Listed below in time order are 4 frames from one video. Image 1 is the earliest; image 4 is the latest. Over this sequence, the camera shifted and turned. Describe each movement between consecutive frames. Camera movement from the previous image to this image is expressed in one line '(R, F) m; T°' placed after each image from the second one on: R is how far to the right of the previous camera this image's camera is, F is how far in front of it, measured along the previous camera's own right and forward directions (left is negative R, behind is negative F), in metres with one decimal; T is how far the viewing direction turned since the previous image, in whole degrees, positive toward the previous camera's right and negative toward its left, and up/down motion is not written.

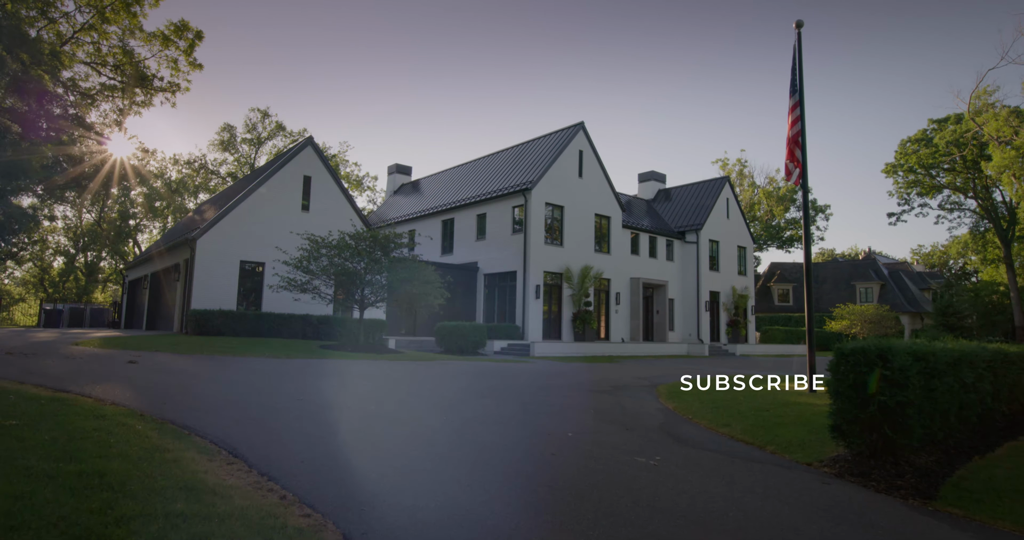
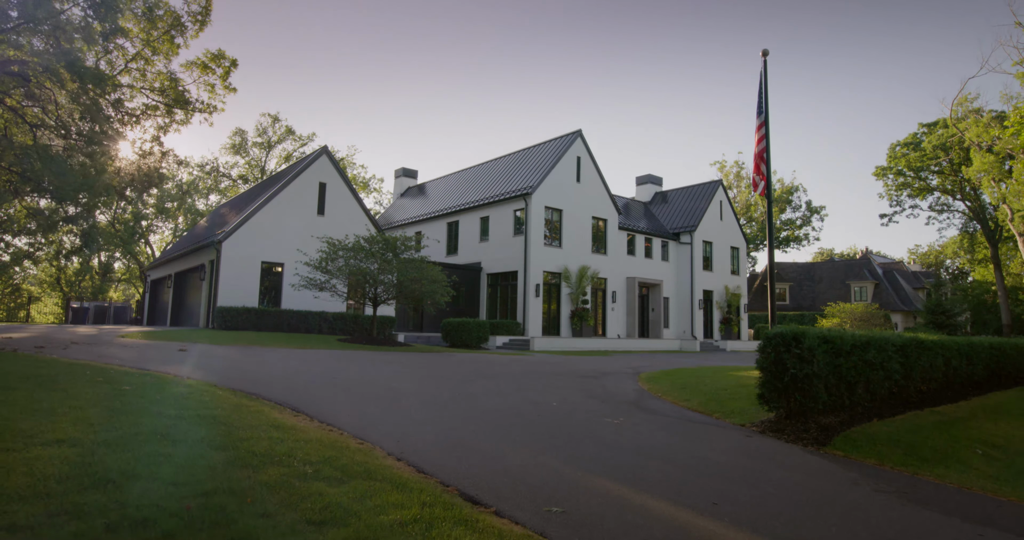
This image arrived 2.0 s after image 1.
(+0.1, -1.6) m; 0°
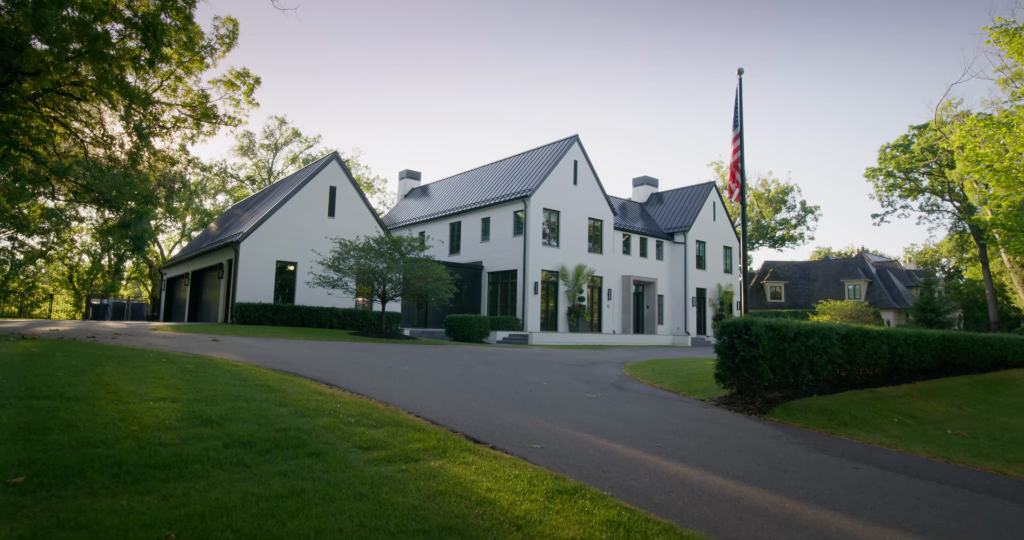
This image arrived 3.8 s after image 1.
(+0.1, -1.4) m; 0°
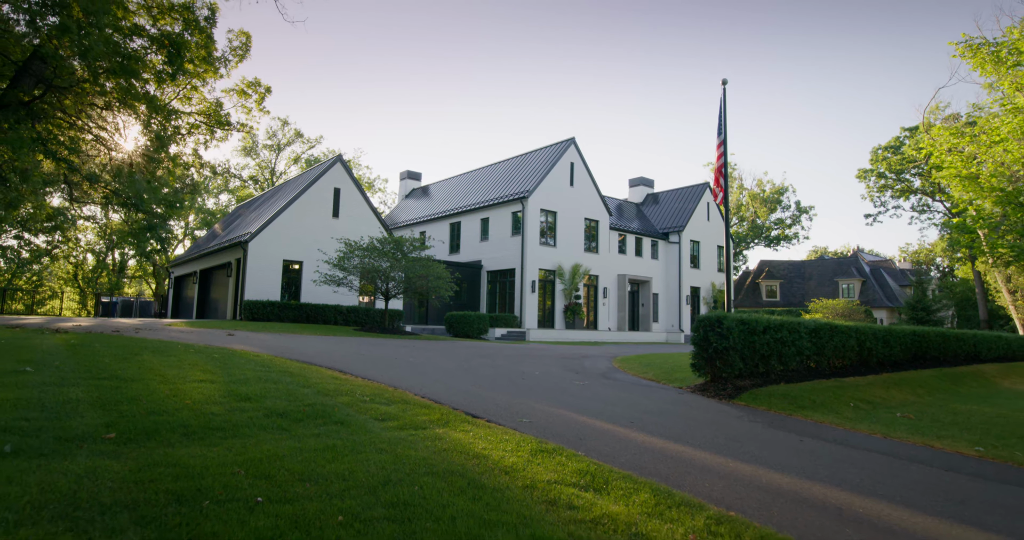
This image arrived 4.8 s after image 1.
(+0.1, -0.9) m; 0°
